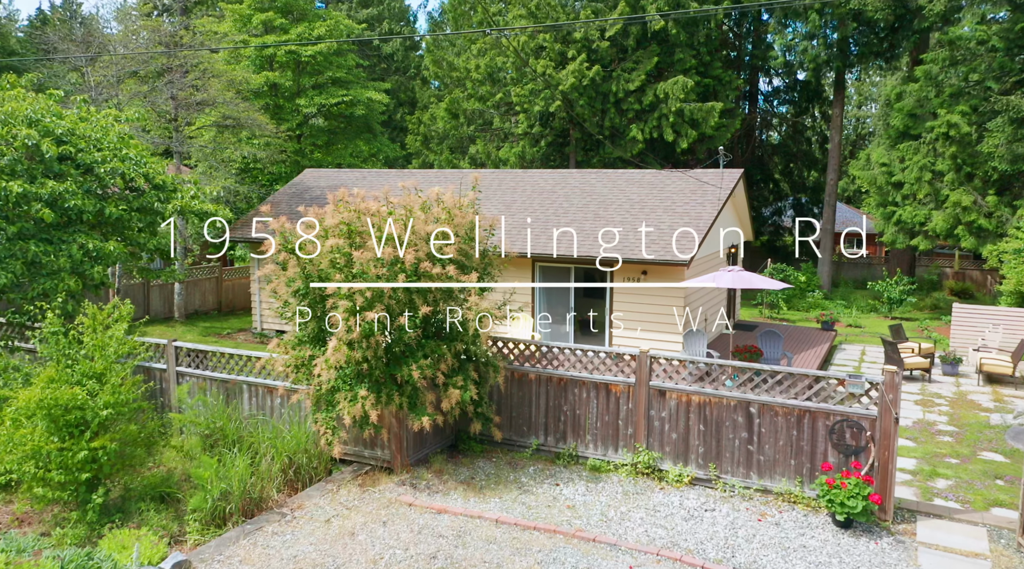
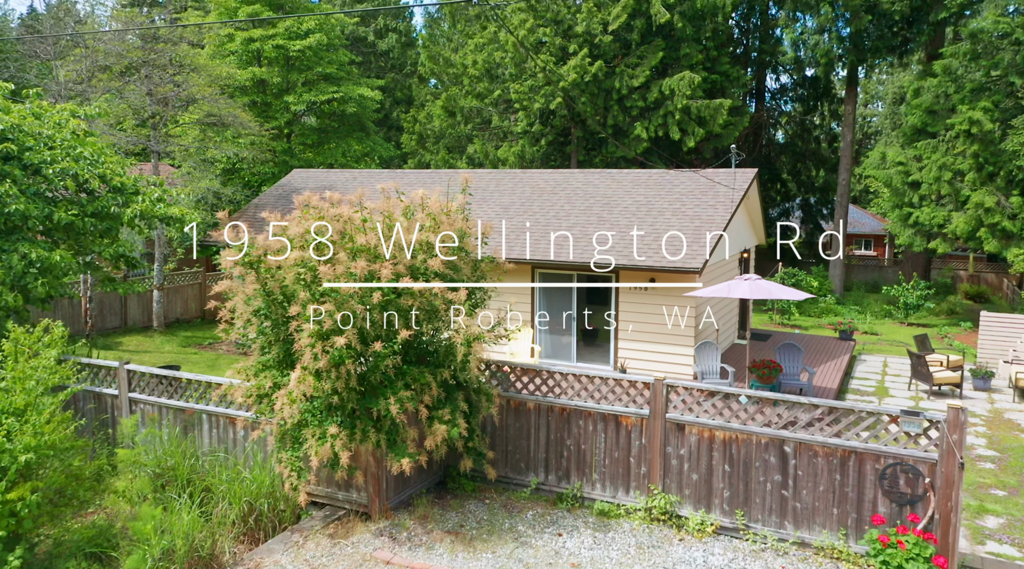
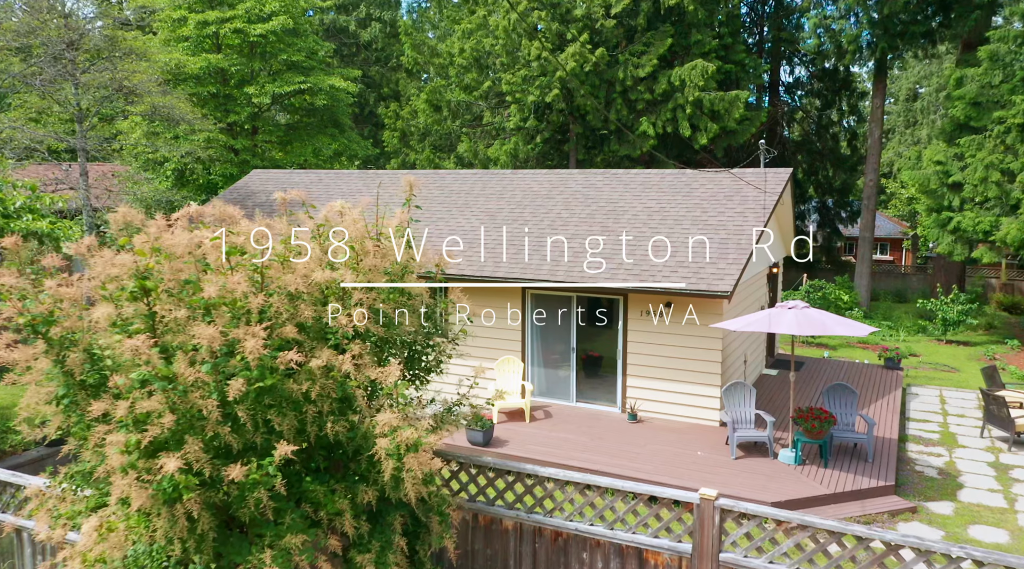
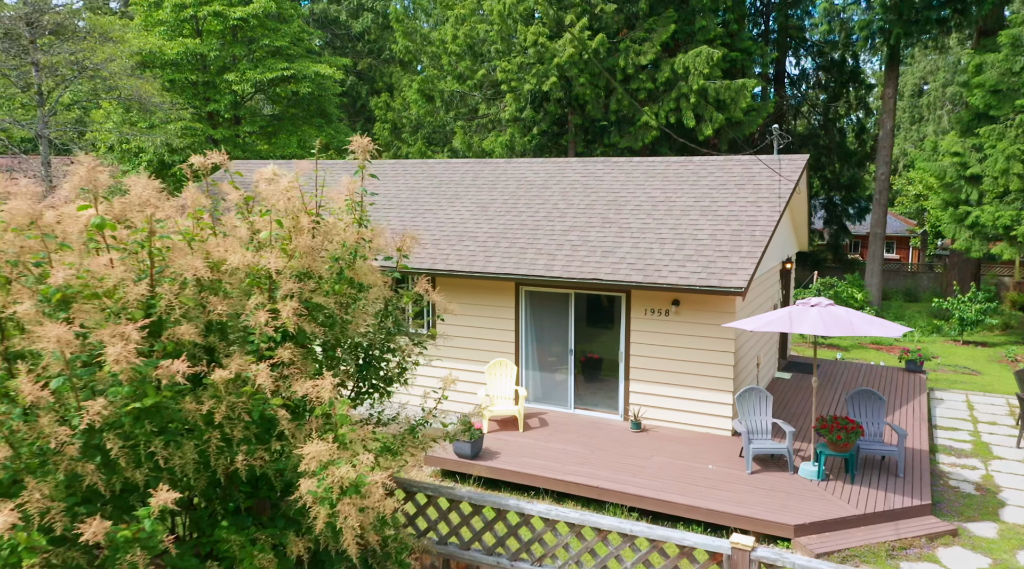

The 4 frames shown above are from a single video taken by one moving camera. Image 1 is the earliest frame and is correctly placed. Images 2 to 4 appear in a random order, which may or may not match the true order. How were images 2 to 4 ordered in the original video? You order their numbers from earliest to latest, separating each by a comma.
2, 3, 4
